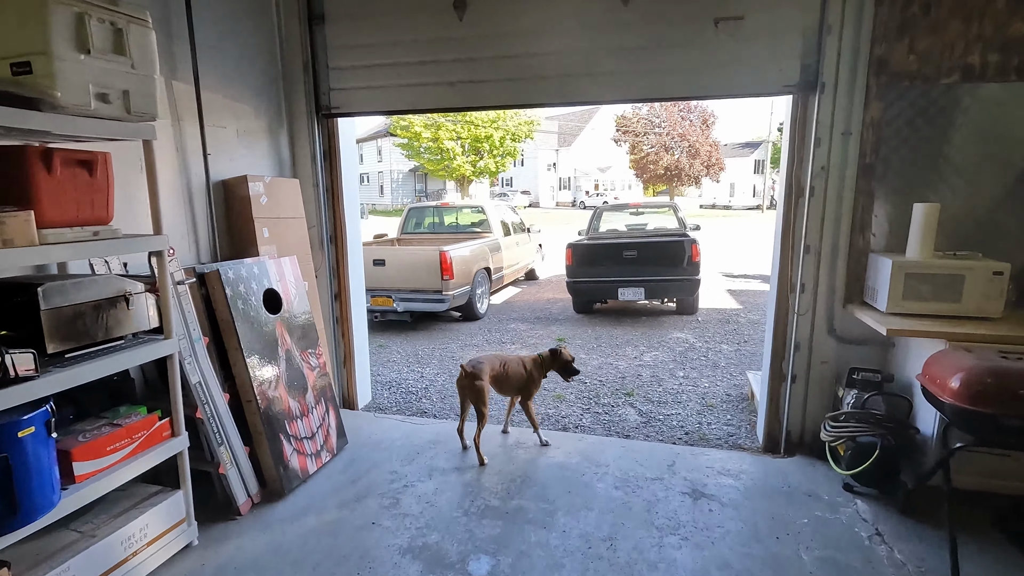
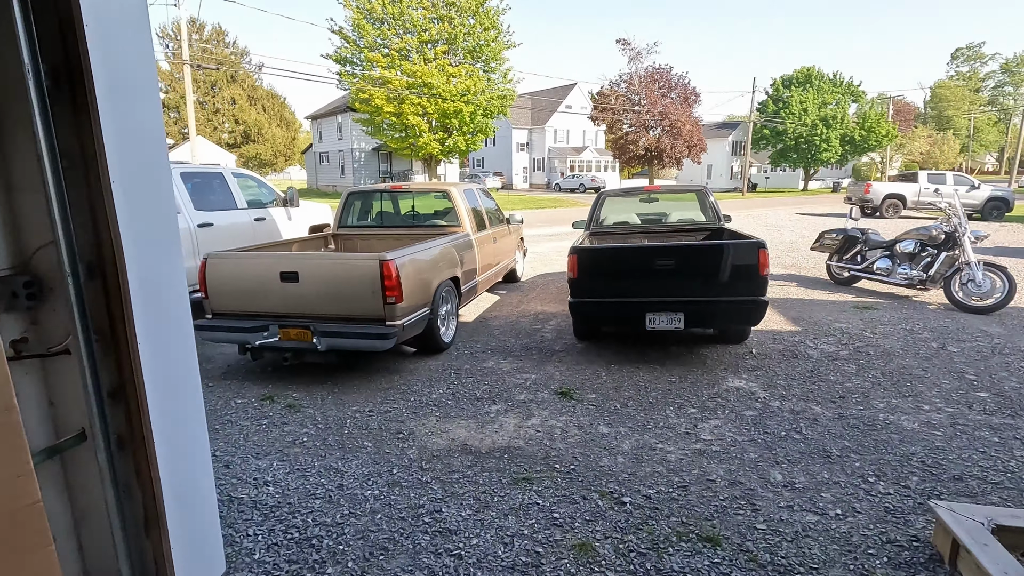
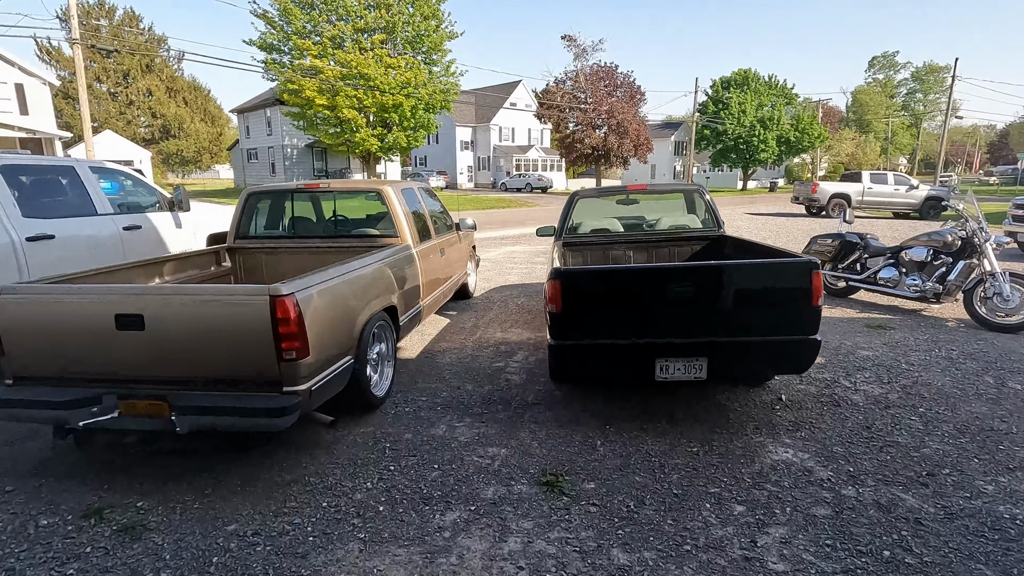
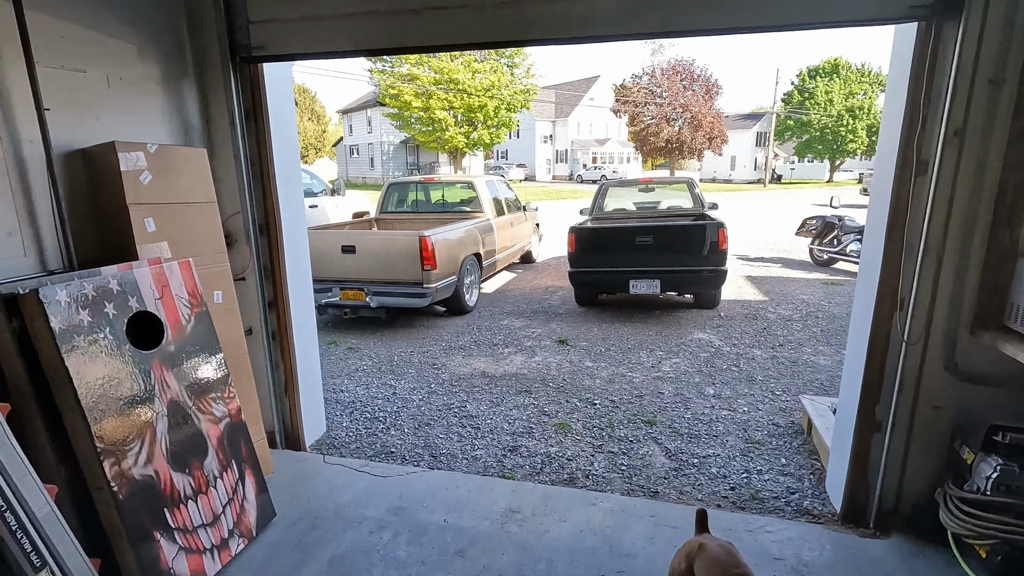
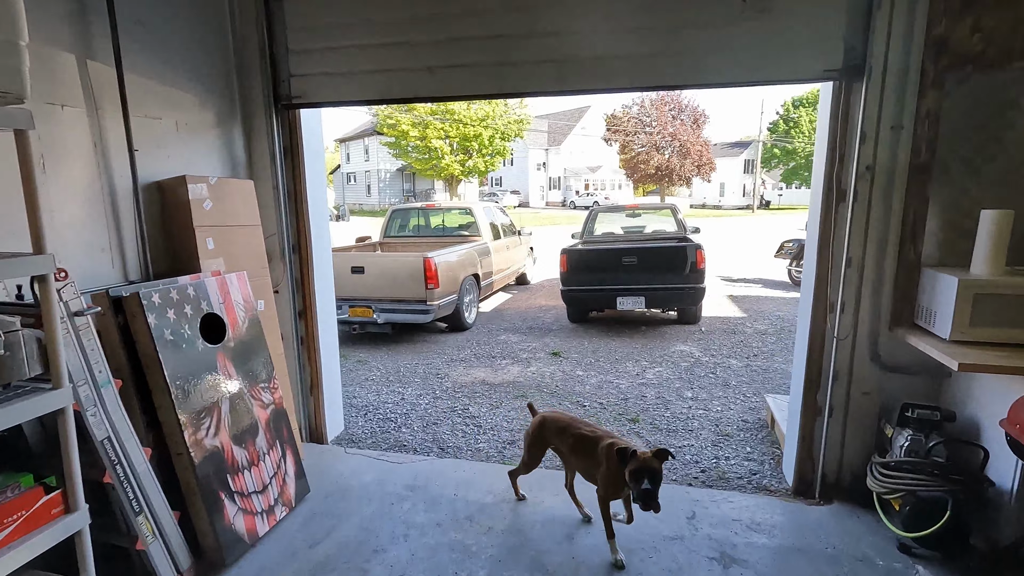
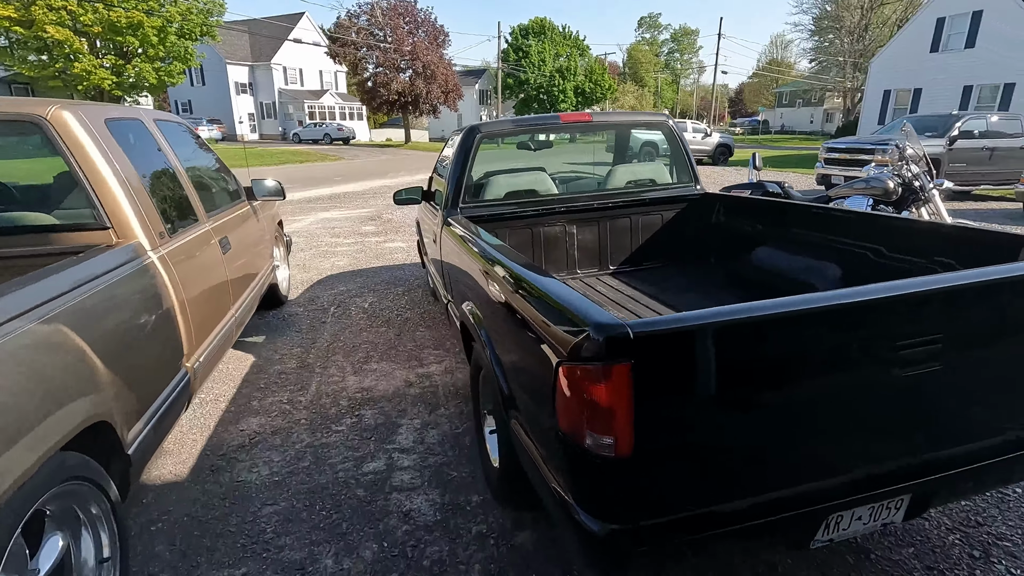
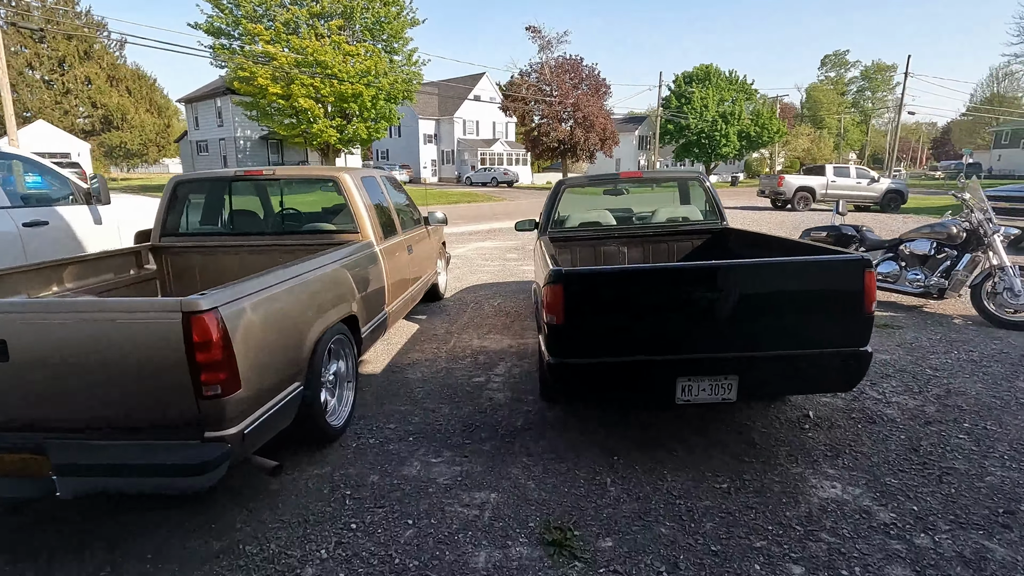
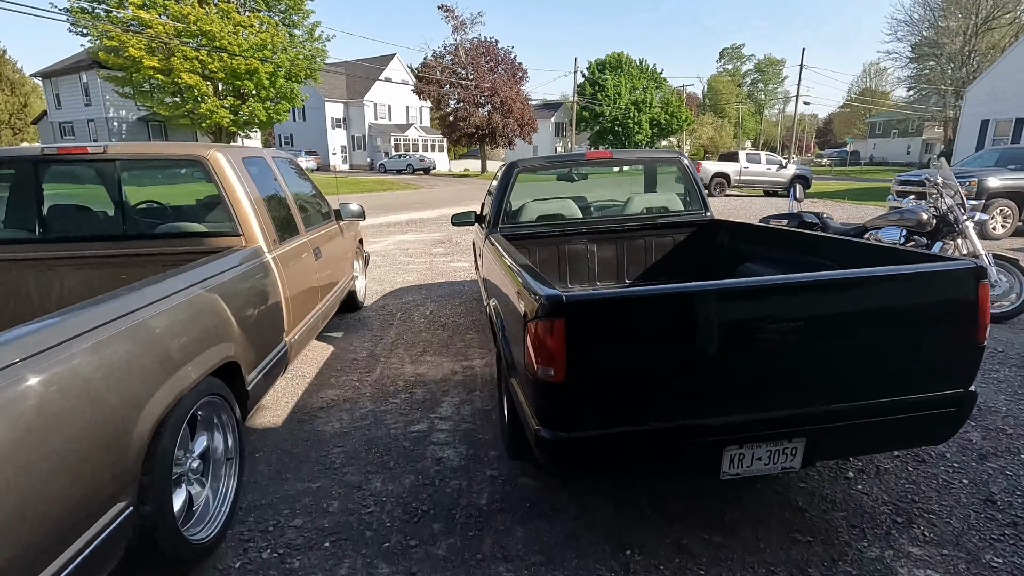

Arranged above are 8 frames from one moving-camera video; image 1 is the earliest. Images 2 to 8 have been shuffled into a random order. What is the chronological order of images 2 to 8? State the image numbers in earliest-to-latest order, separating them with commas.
5, 4, 2, 3, 7, 8, 6
